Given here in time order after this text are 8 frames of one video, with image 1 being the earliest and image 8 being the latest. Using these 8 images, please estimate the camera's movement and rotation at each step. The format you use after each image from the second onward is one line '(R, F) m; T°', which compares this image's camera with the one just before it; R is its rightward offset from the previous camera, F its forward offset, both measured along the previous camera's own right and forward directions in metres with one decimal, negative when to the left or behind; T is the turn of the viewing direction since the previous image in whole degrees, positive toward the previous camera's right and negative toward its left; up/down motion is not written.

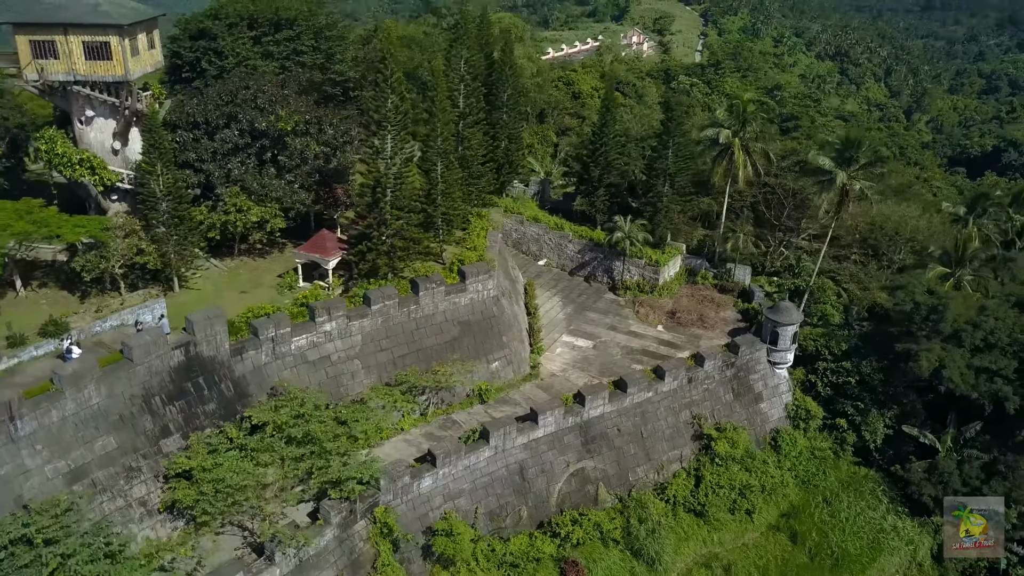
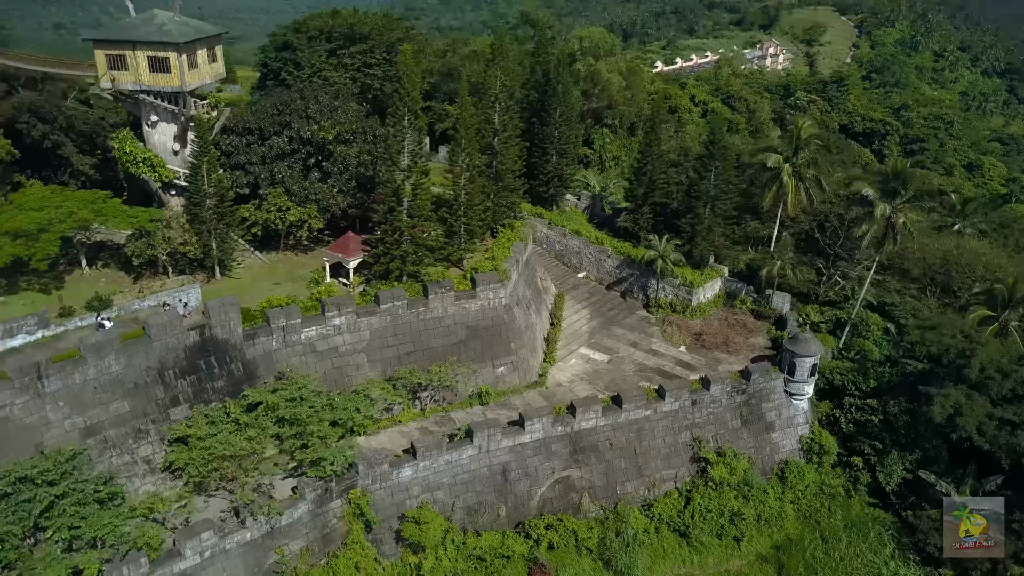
(+2.7, -0.6) m; -10°
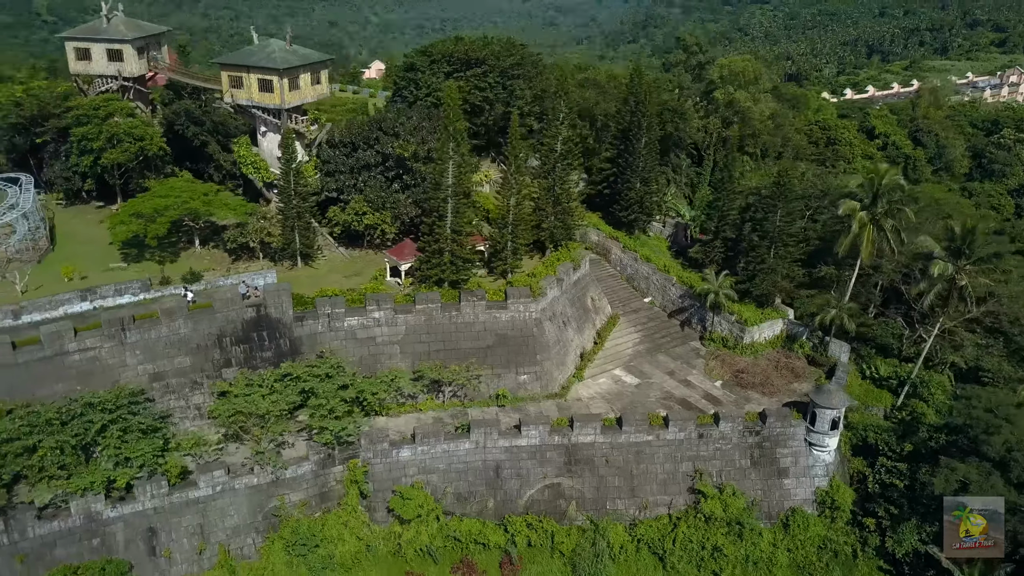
(+4.4, -1.1) m; -15°
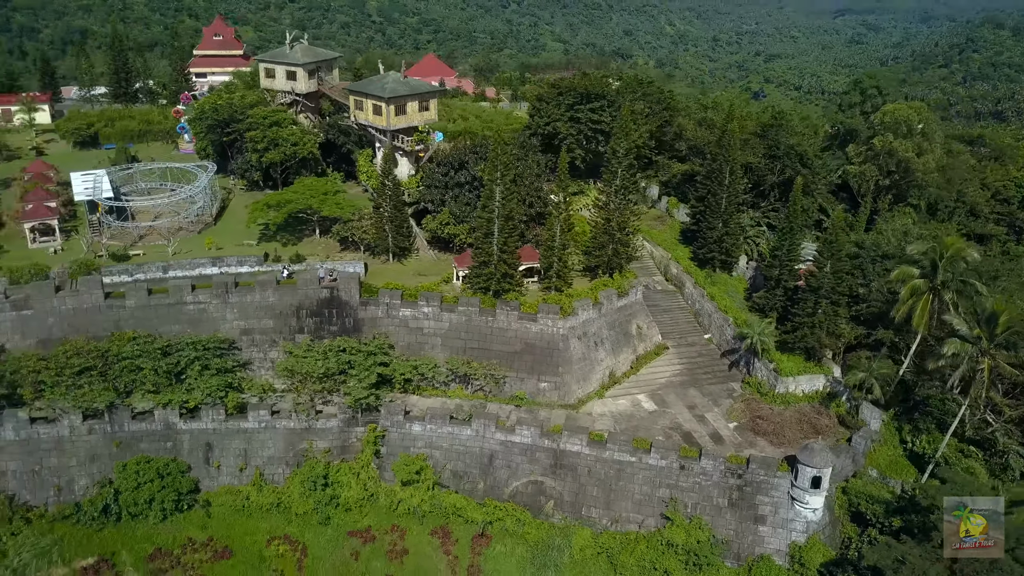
(+6.0, -1.6) m; -18°
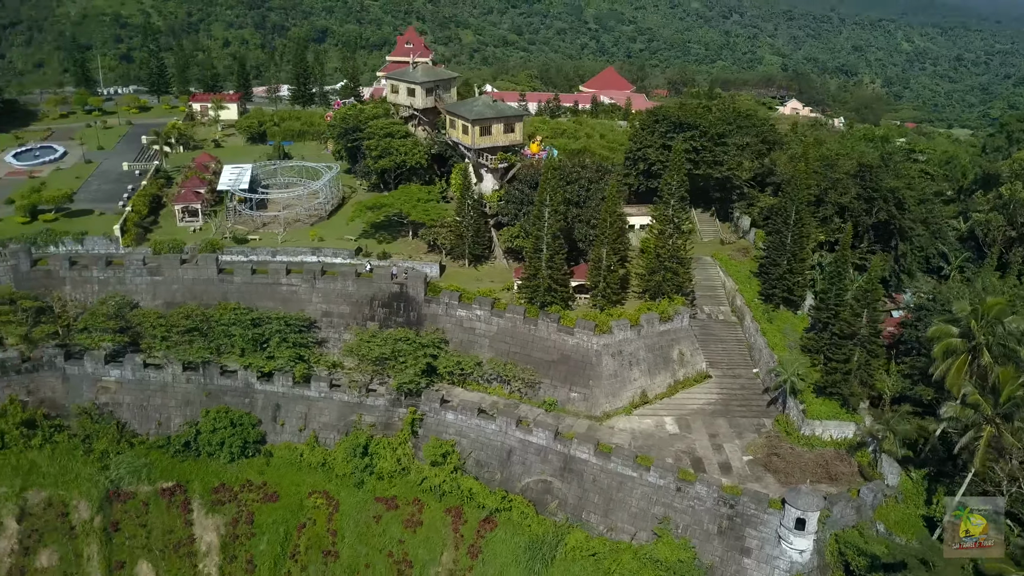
(+4.4, -1.4) m; -14°
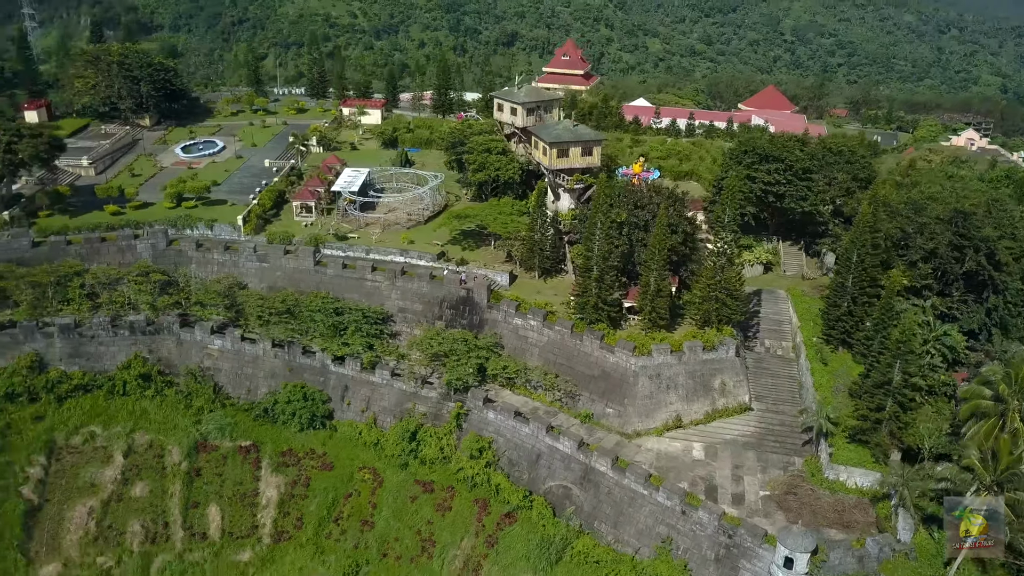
(+3.8, -1.3) m; -12°
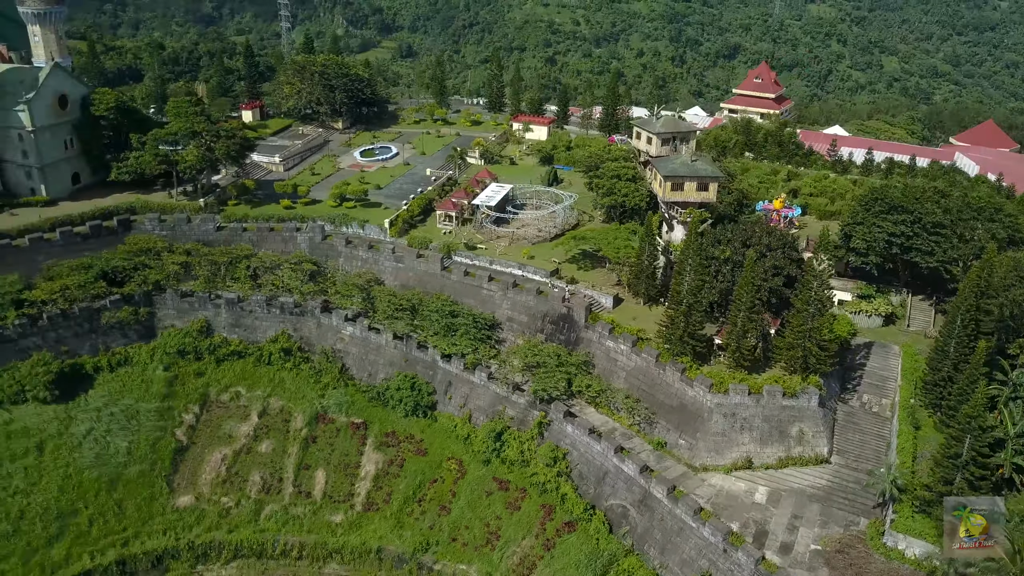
(+3.6, -1.4) m; -14°
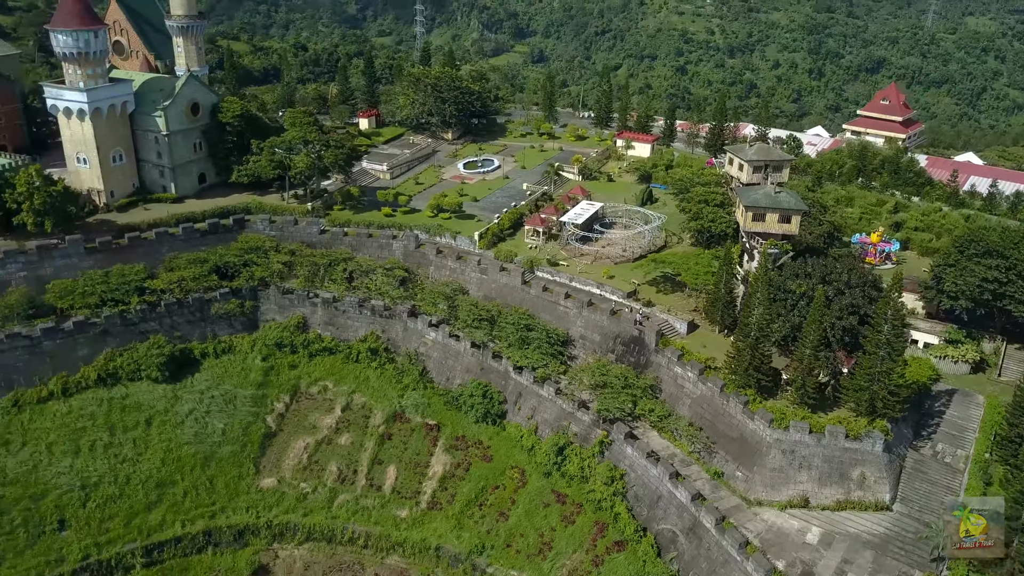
(+1.6, -0.9) m; -8°
